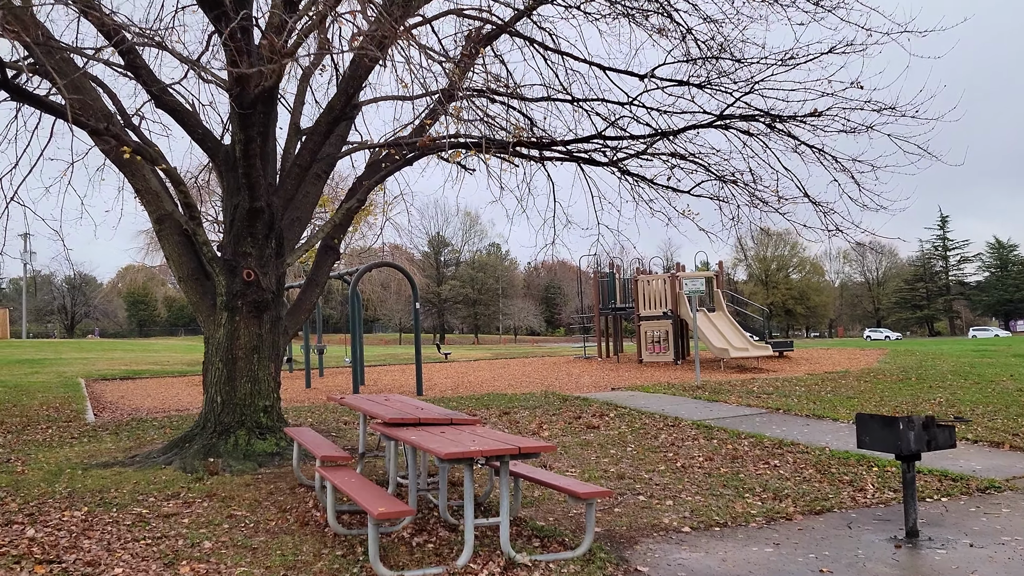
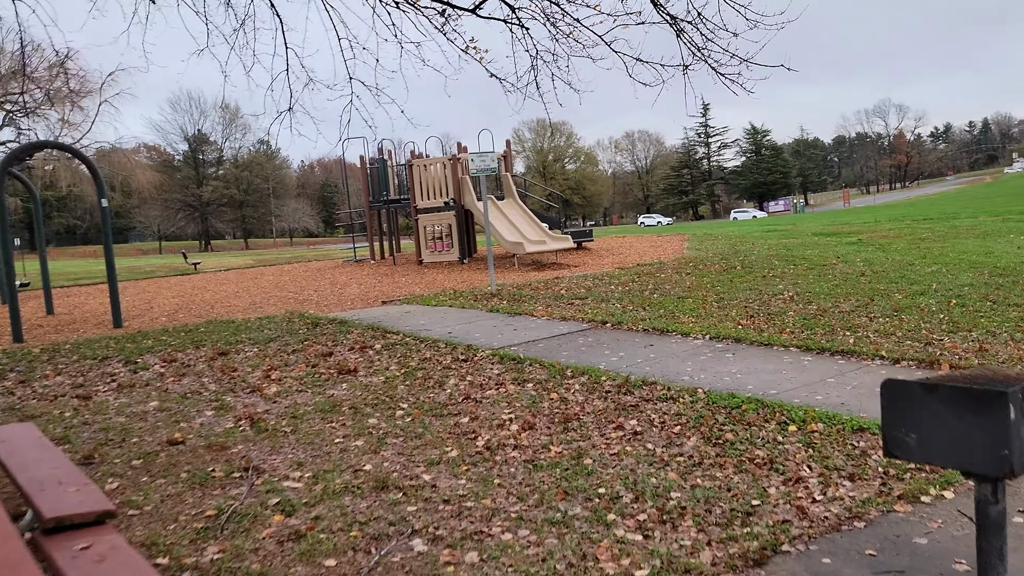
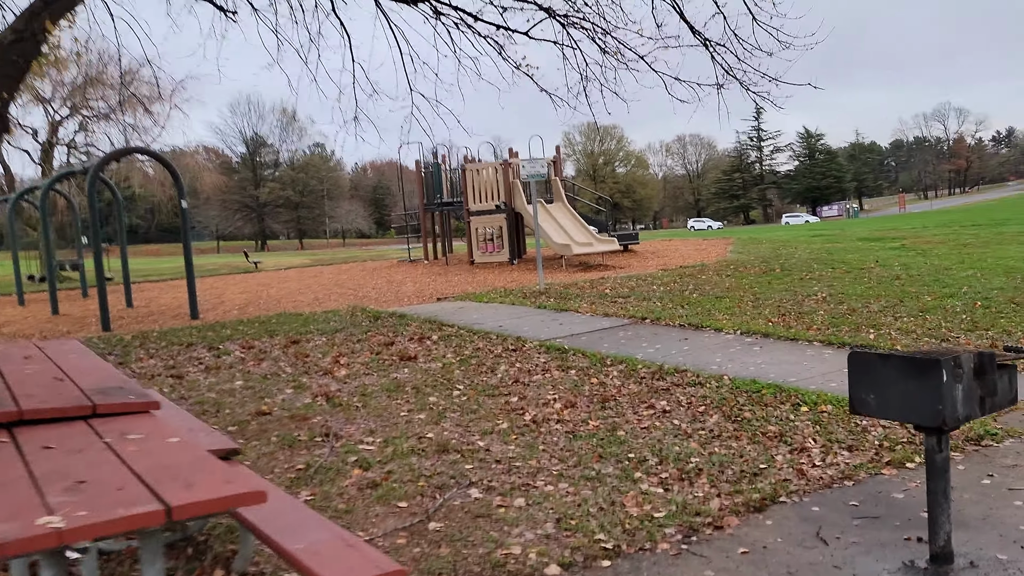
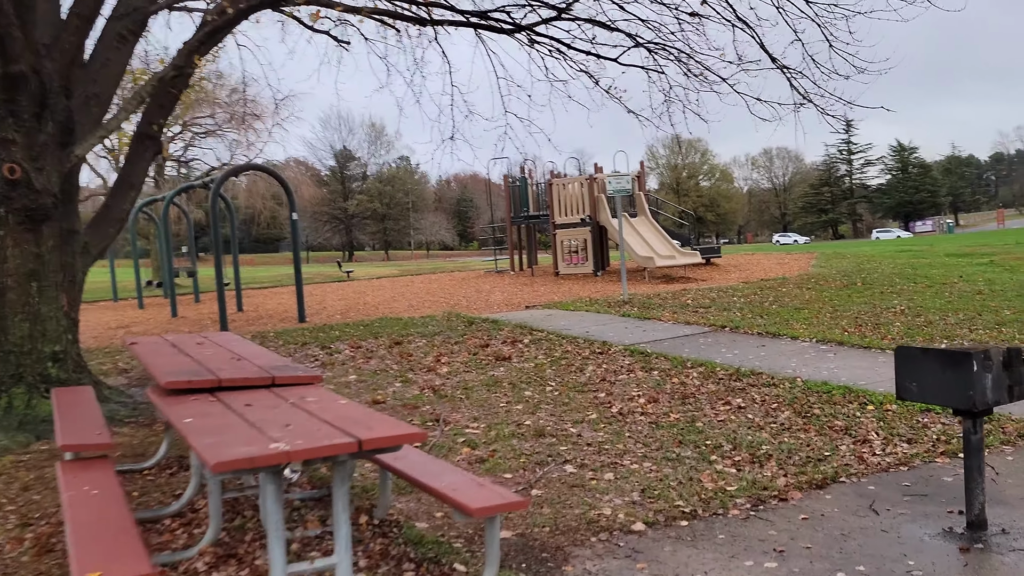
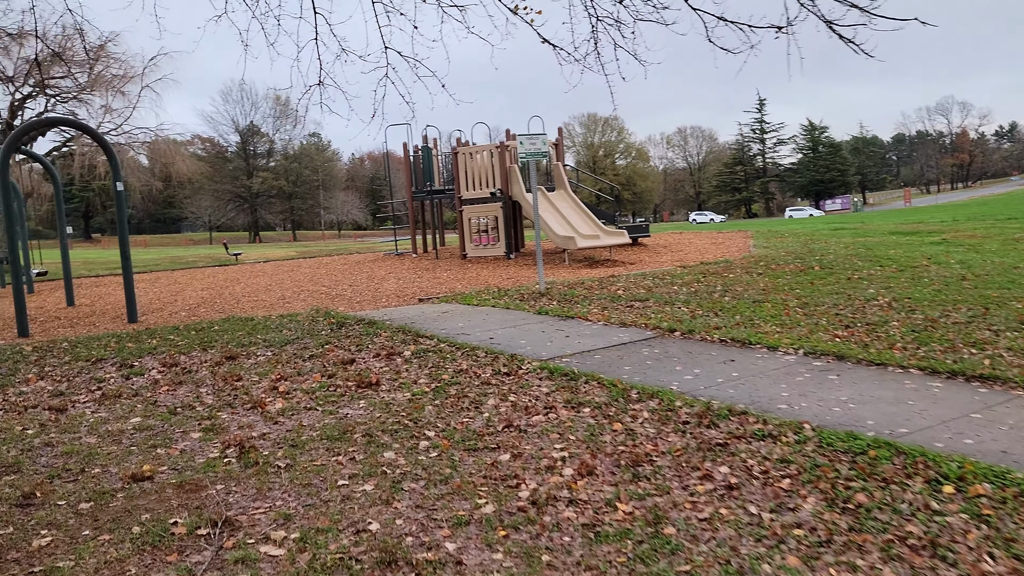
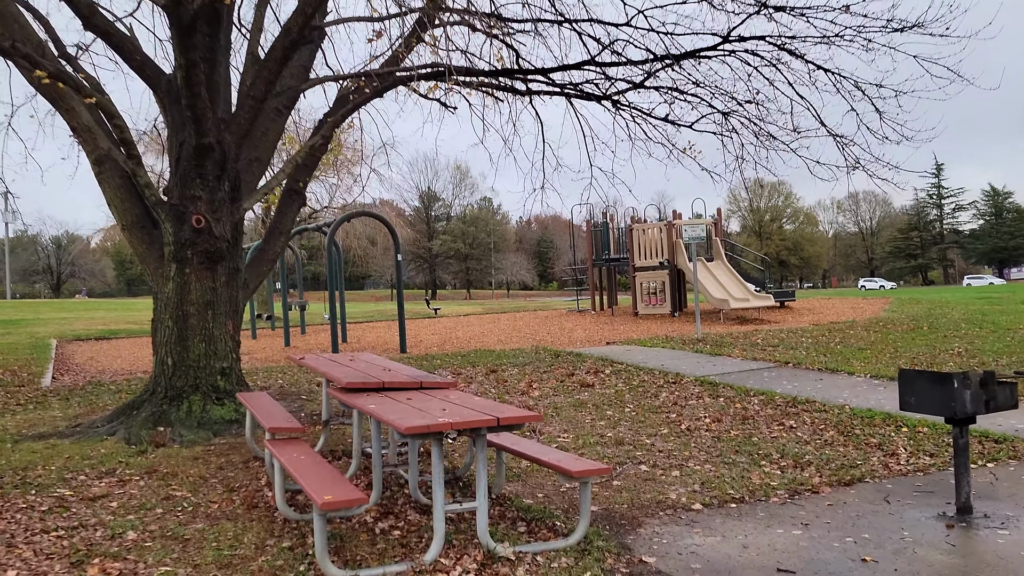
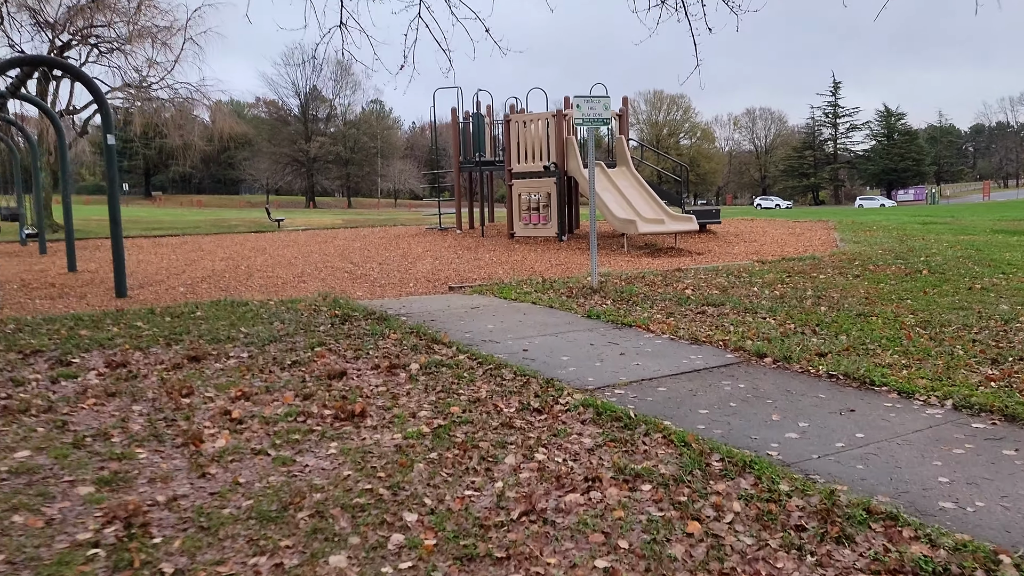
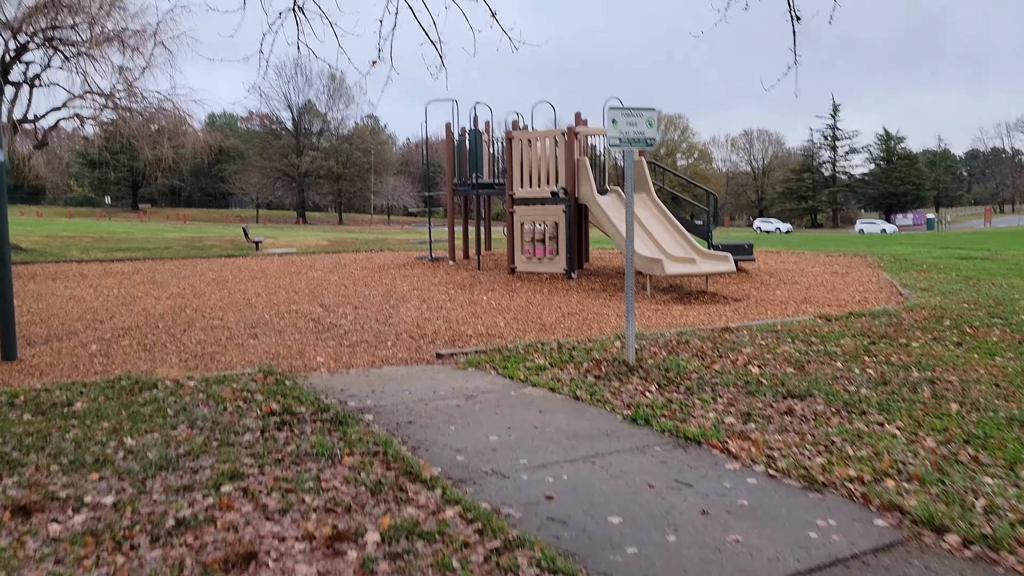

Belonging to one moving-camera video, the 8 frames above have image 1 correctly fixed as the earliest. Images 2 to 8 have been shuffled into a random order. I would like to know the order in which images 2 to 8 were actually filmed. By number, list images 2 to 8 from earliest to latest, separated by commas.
6, 4, 3, 2, 5, 7, 8
